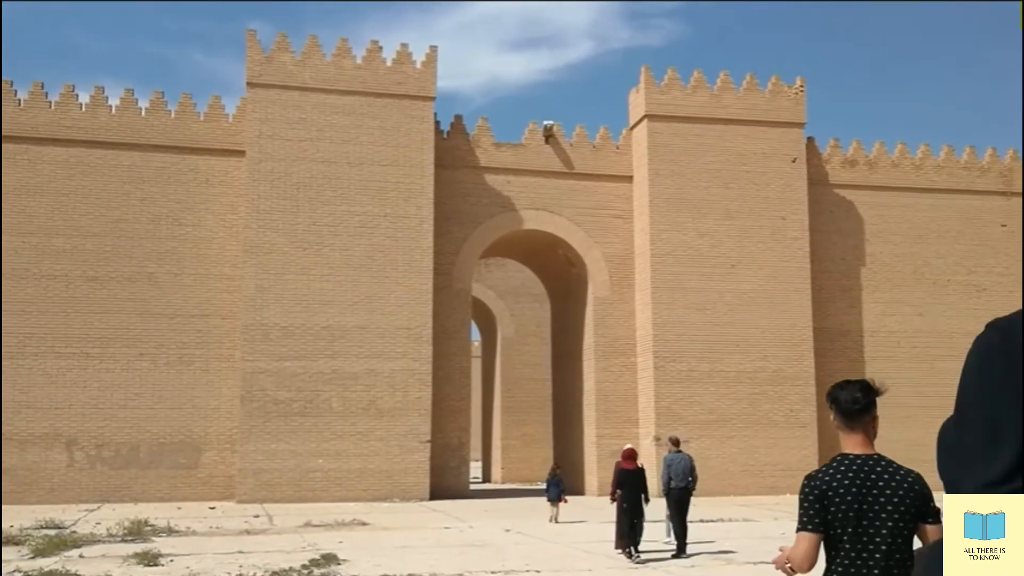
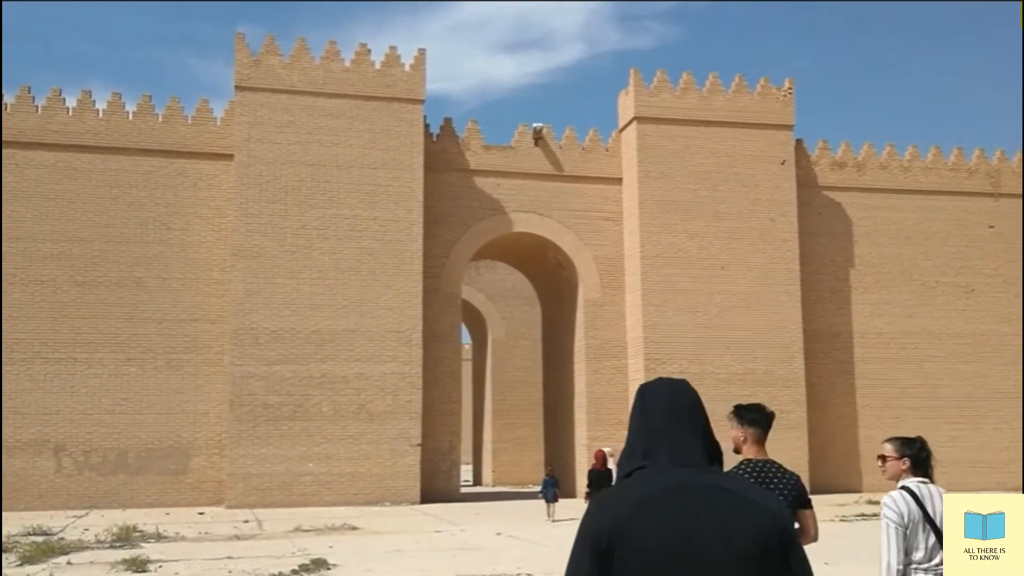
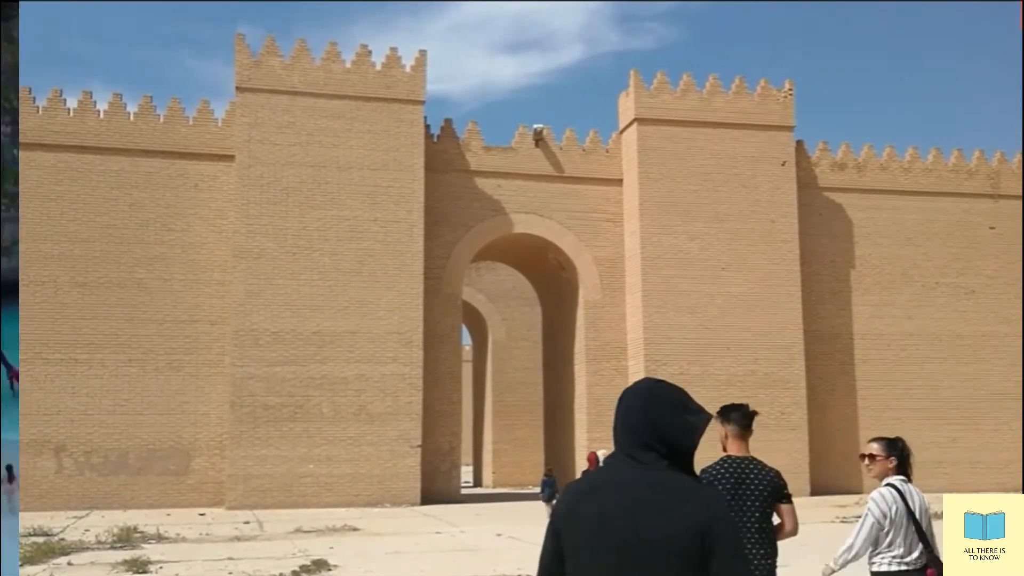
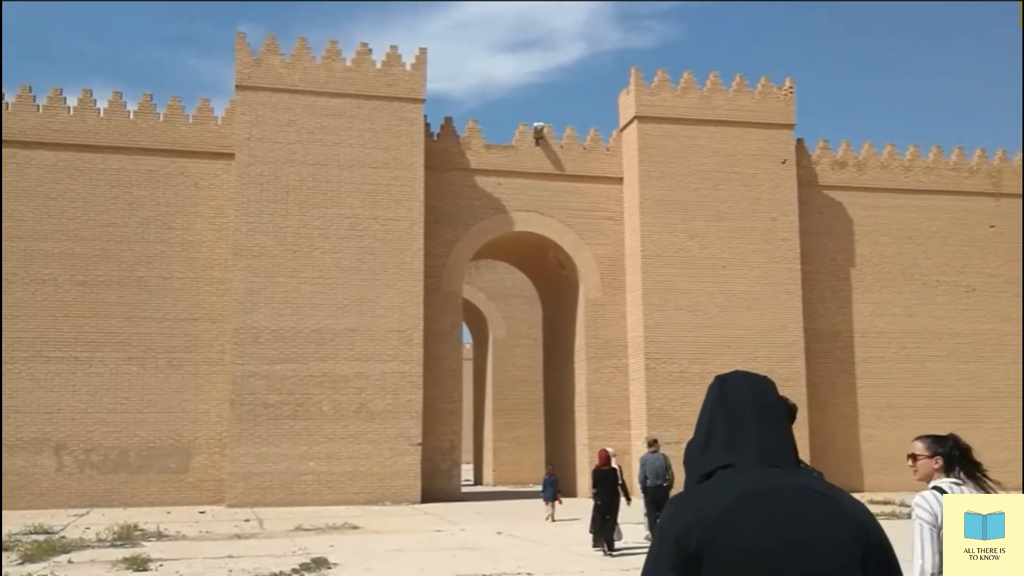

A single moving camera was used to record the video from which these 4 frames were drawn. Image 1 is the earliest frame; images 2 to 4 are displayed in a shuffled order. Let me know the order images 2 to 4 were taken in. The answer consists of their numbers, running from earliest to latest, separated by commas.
4, 2, 3
